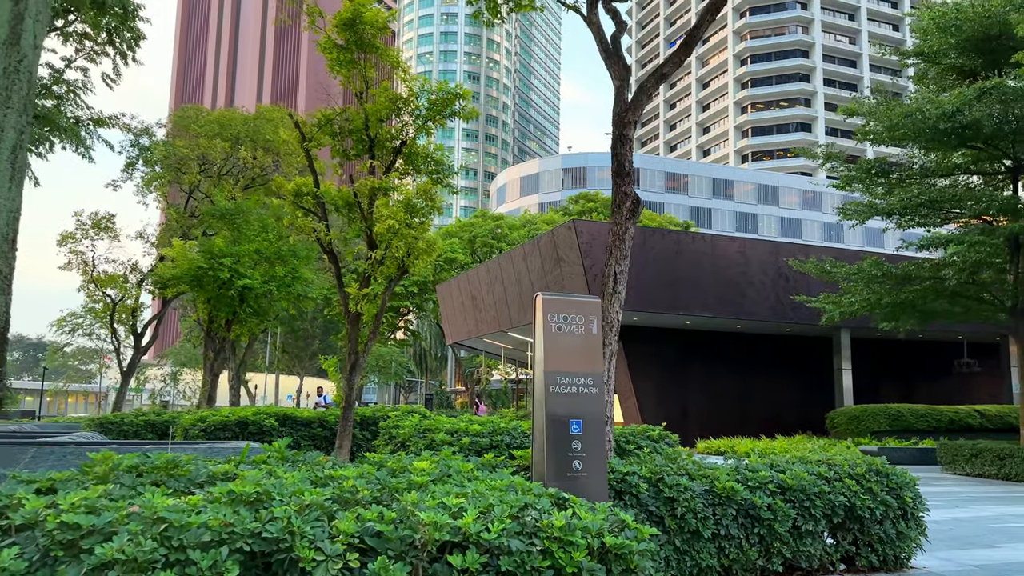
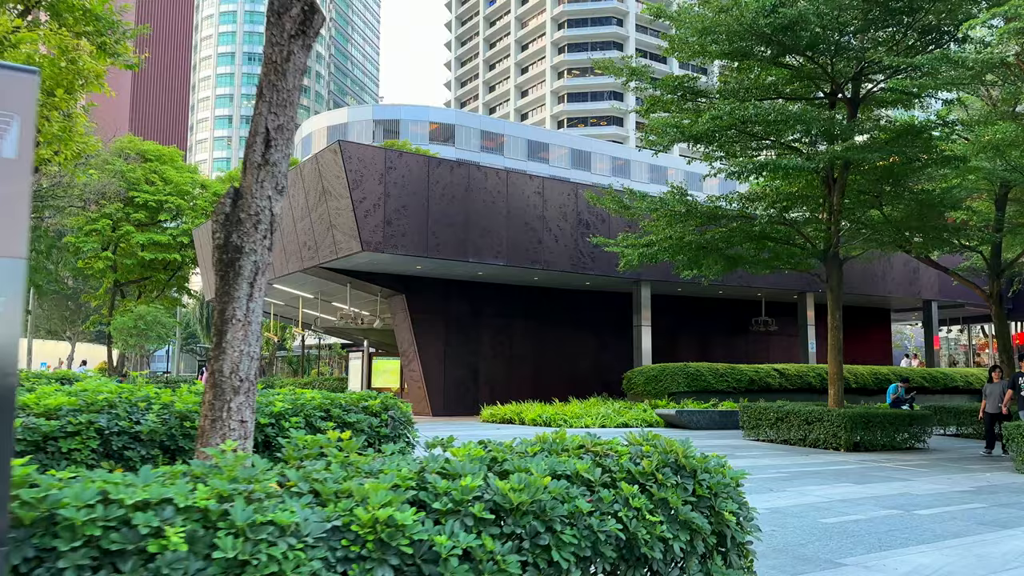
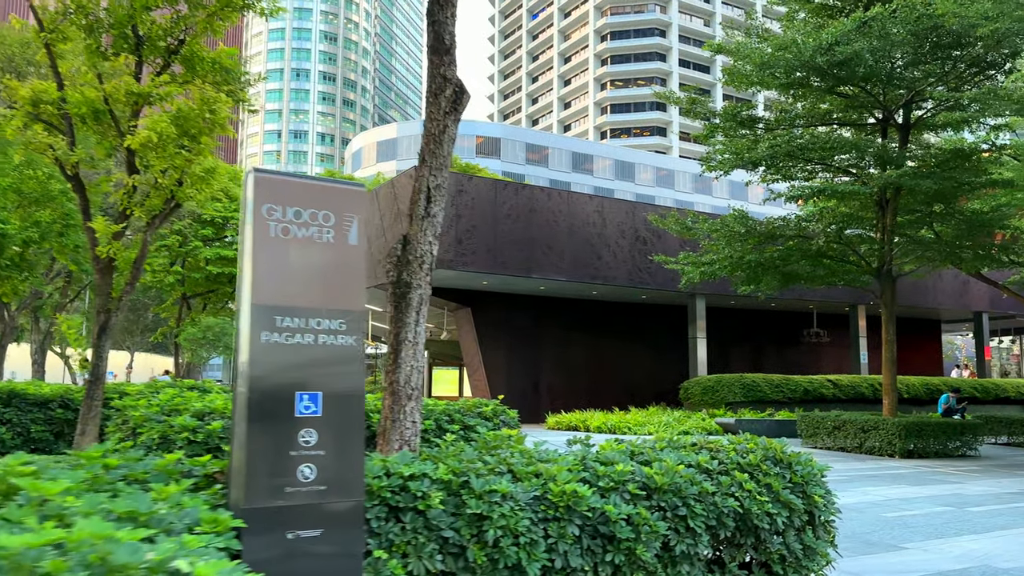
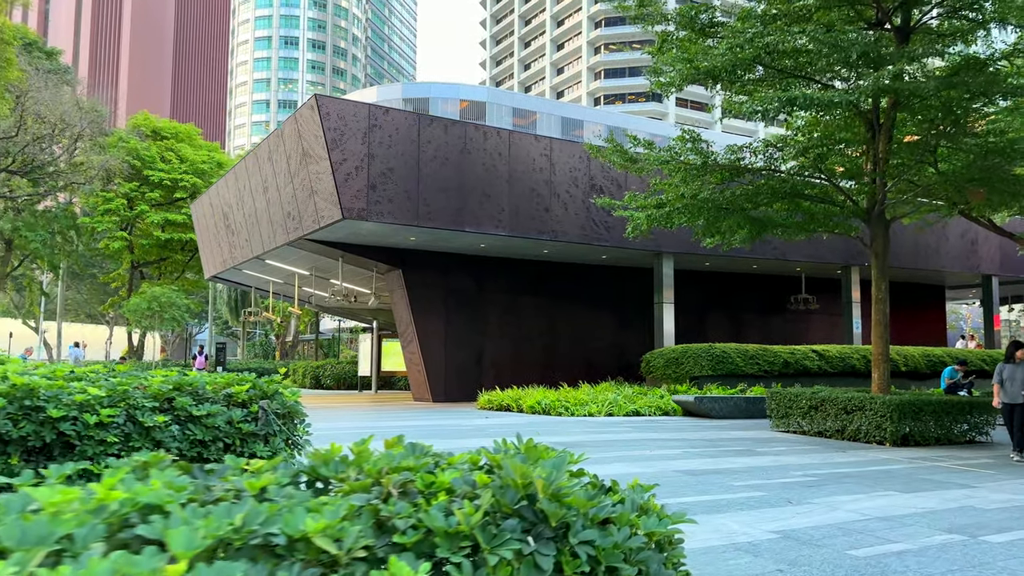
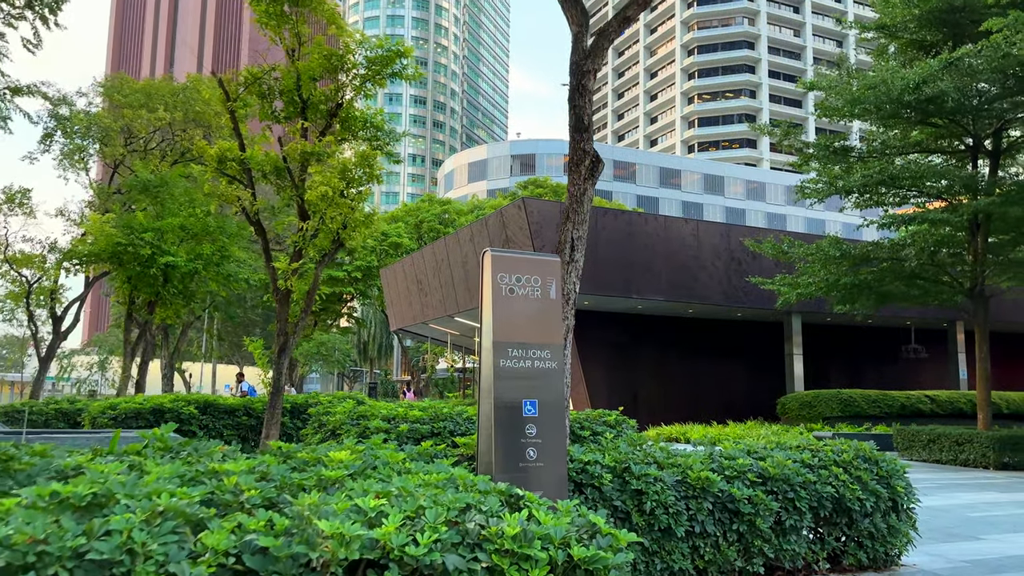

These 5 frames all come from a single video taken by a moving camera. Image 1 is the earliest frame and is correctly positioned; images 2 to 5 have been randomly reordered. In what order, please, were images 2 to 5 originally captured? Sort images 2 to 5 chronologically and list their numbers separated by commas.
5, 3, 2, 4
